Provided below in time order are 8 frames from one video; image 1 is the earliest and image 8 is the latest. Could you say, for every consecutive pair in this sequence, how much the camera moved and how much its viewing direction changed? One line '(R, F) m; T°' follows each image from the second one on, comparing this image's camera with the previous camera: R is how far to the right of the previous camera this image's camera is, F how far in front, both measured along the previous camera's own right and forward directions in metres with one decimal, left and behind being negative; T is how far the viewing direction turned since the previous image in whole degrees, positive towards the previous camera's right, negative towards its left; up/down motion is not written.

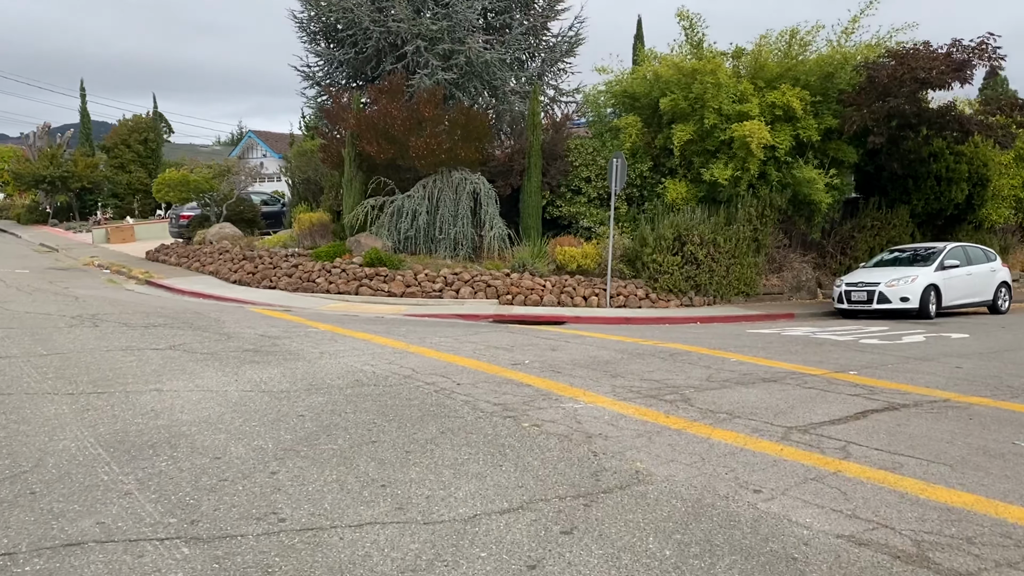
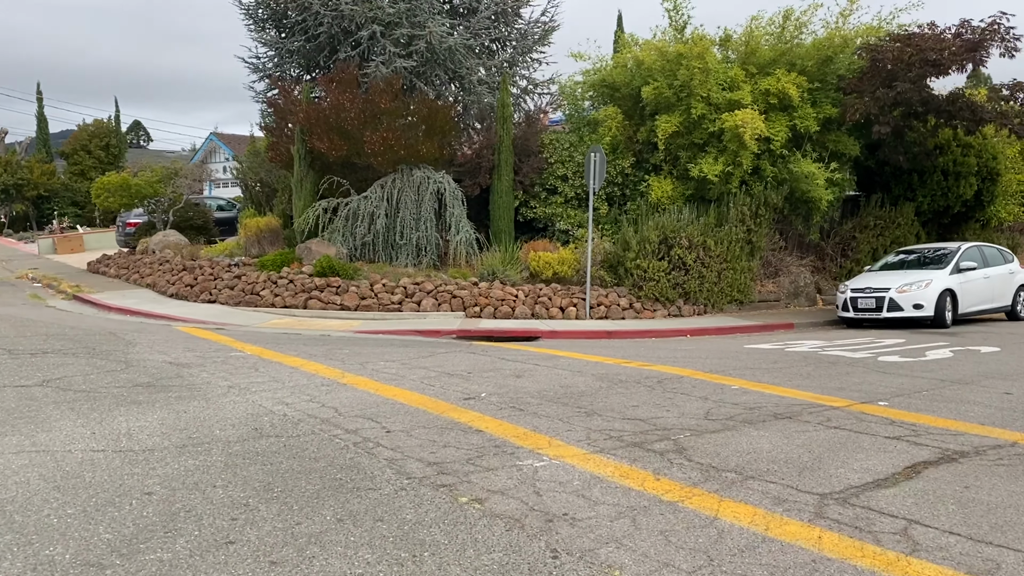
(+0.3, +1.8) m; +1°
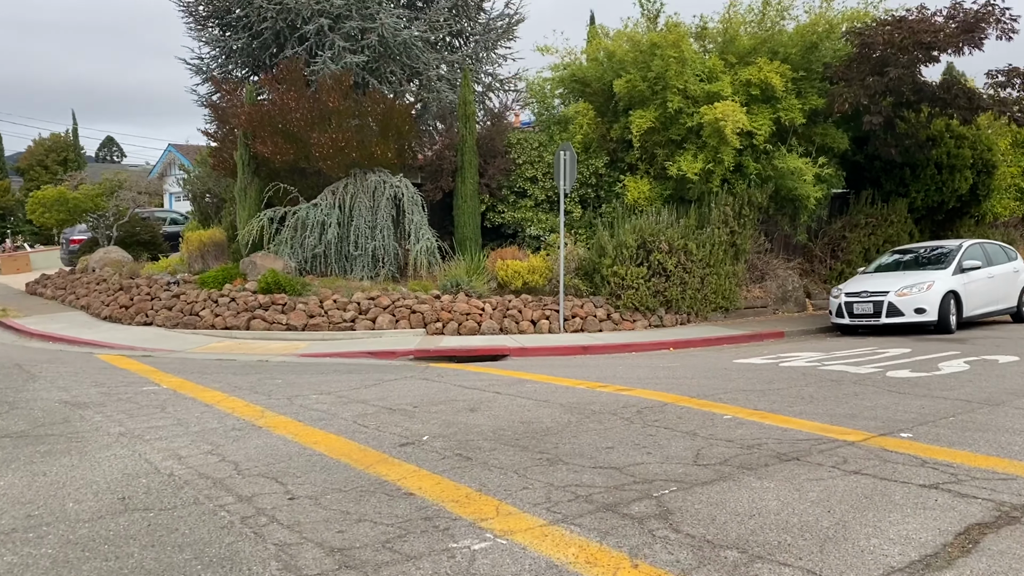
(+0.3, +1.3) m; +1°
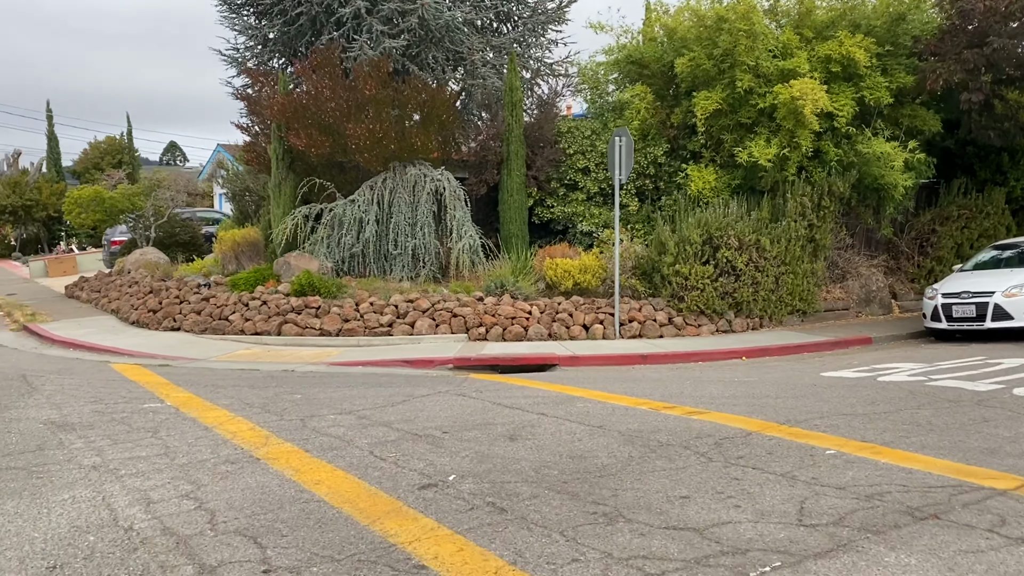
(0.0, +1.3) m; -4°
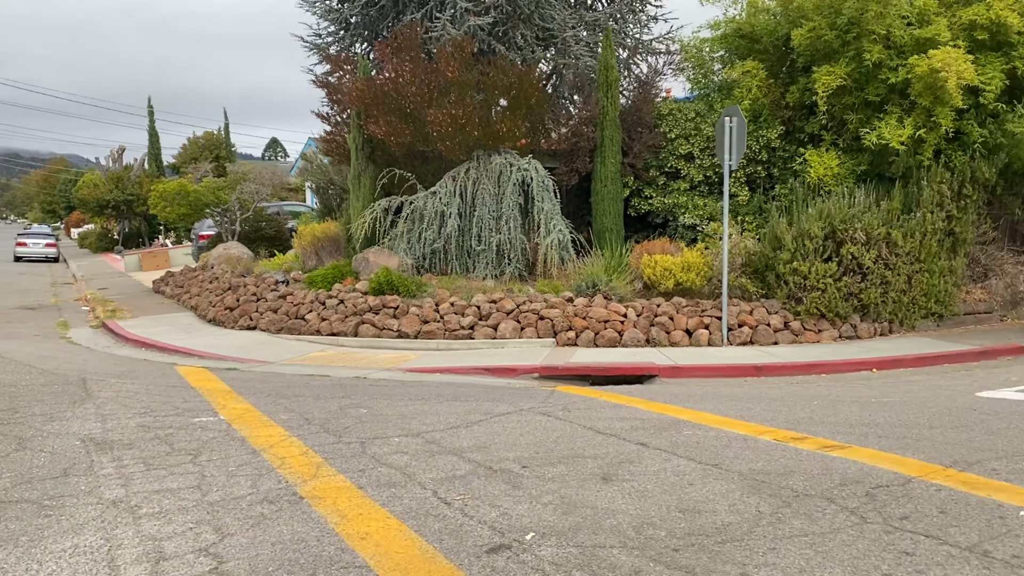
(0.0, +1.1) m; -6°
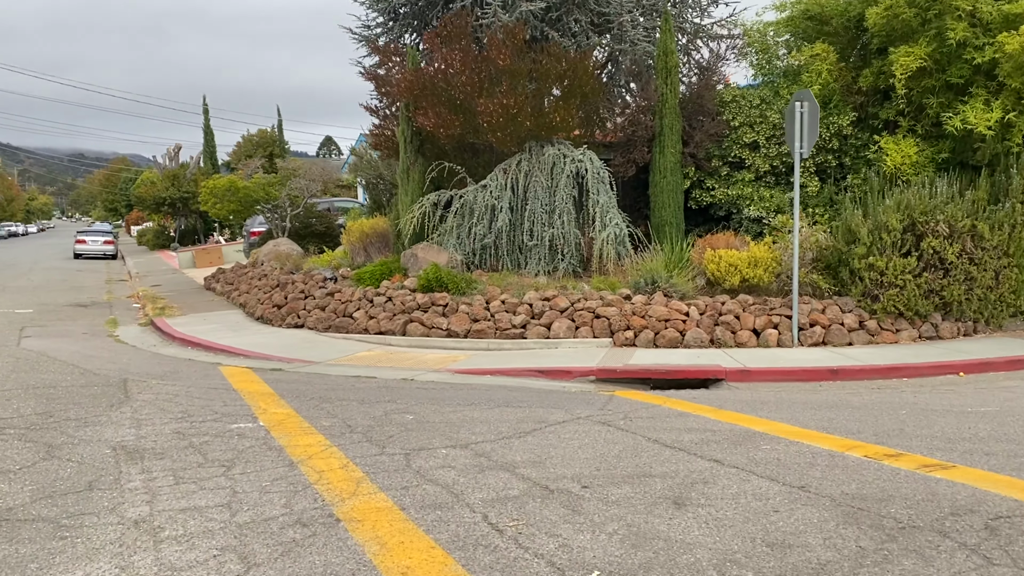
(0.0, +0.5) m; -3°
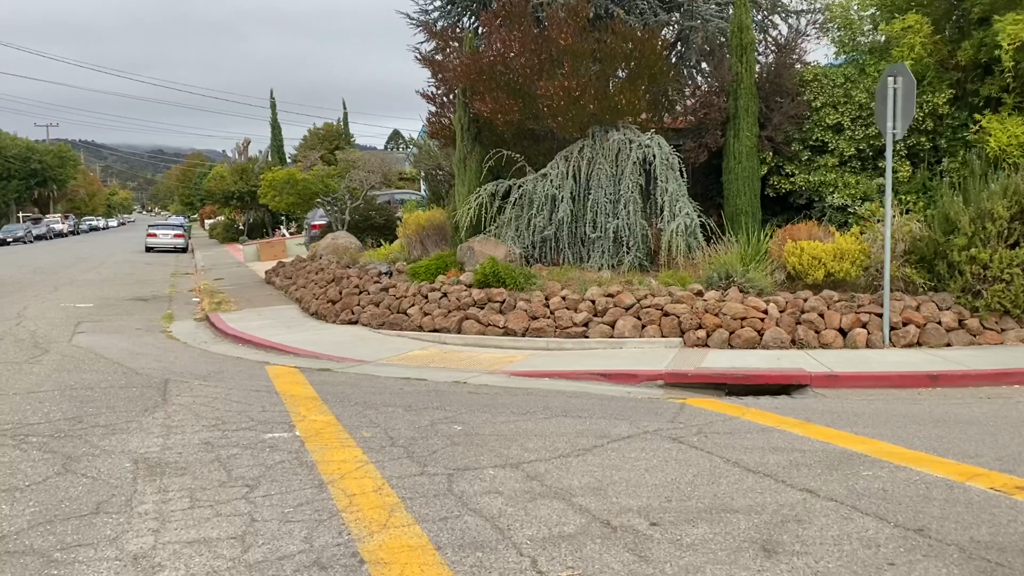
(+0.1, +0.7) m; -4°
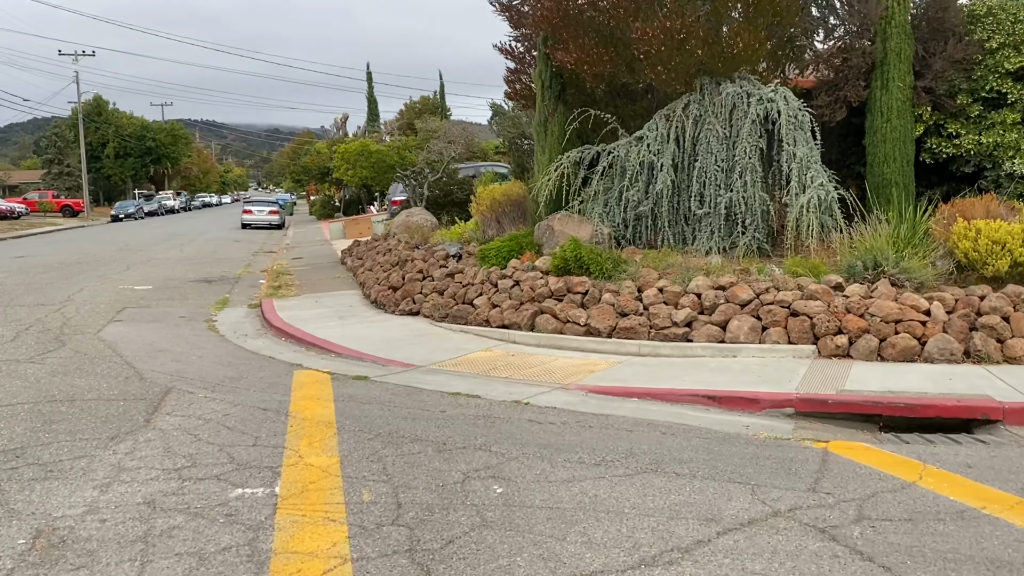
(+0.2, +1.9) m; -7°
